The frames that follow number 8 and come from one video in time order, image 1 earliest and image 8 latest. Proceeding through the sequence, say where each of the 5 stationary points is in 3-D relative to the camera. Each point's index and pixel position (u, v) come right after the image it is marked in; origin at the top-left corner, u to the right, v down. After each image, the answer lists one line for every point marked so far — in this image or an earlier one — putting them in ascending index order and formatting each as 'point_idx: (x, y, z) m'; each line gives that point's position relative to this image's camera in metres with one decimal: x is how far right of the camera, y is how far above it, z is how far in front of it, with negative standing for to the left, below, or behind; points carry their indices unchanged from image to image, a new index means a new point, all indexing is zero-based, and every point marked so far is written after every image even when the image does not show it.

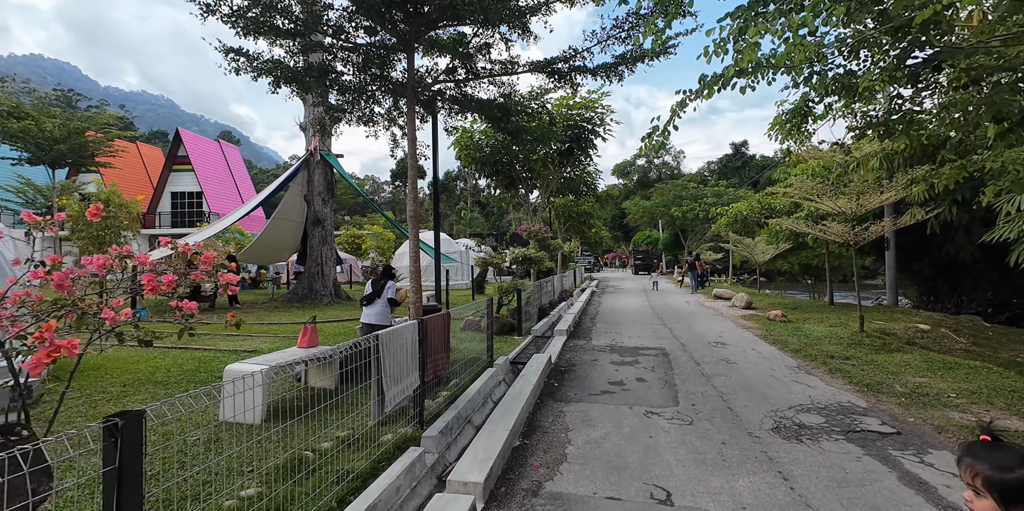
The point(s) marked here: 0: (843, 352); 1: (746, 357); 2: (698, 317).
0: (+4.9, -1.4, +6.9) m
1: (+3.4, -1.5, +6.7) m
2: (+4.5, -1.5, +11.2) m
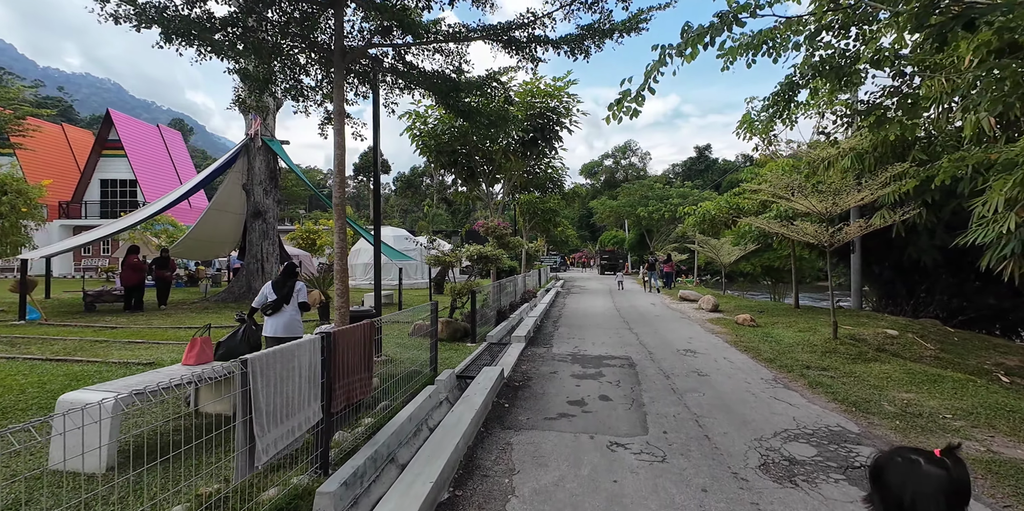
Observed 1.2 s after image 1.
0: (+4.2, -1.5, +6.4) m
1: (+2.7, -1.5, +6.1) m
2: (+3.5, -1.5, +10.7) m
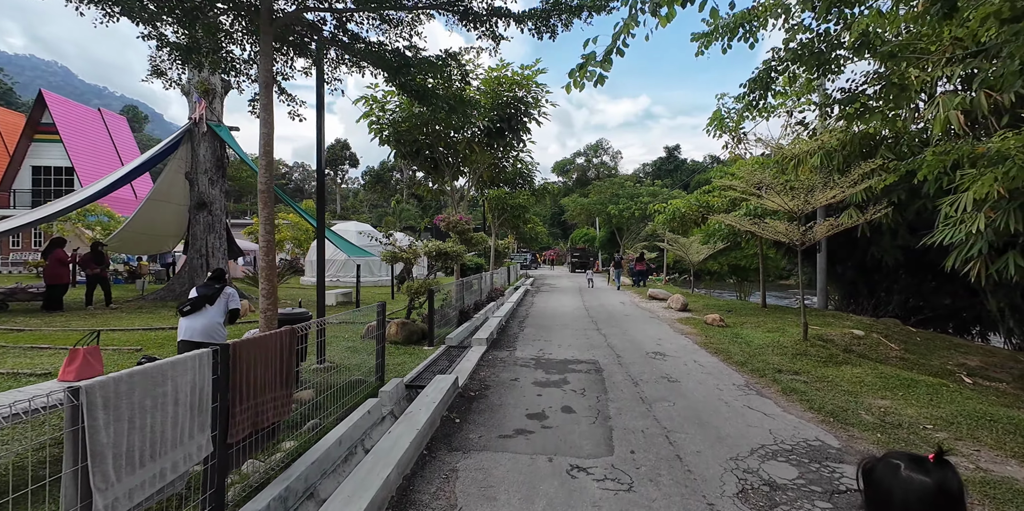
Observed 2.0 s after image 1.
0: (+3.7, -1.5, +6.2) m
1: (+2.2, -1.5, +5.8) m
2: (+2.7, -1.5, +10.4) m
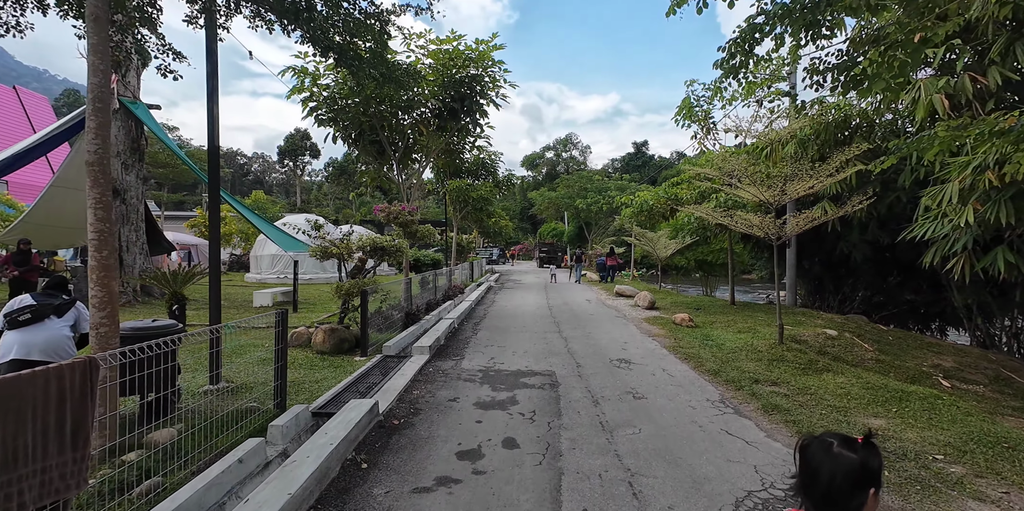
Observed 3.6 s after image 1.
0: (+3.0, -1.4, +5.5) m
1: (+1.6, -1.4, +5.0) m
2: (+1.8, -1.4, +9.7) m
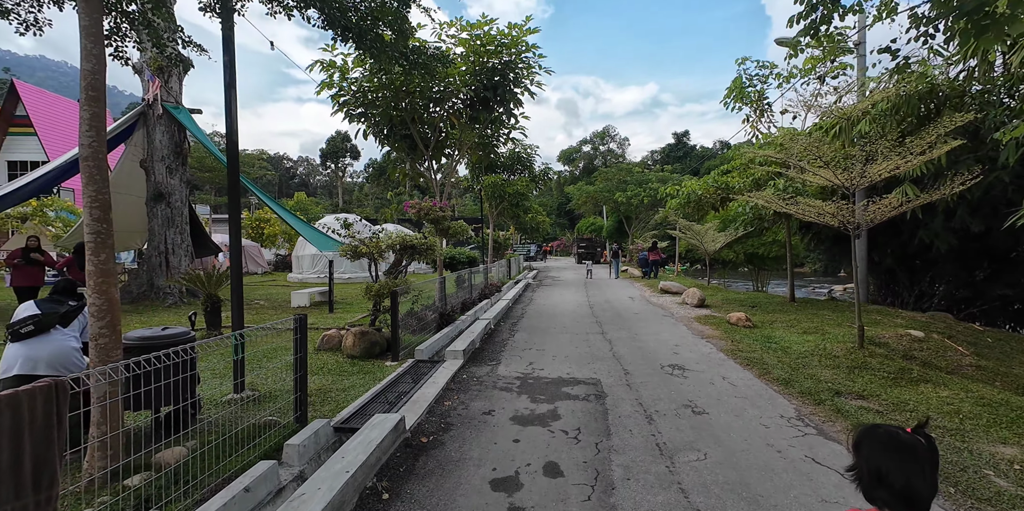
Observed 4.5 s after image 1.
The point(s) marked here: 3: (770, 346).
0: (+3.5, -1.3, +4.8) m
1: (+2.0, -1.4, +4.4) m
2: (+2.6, -1.3, +9.0) m
3: (+3.7, -1.3, +6.7) m
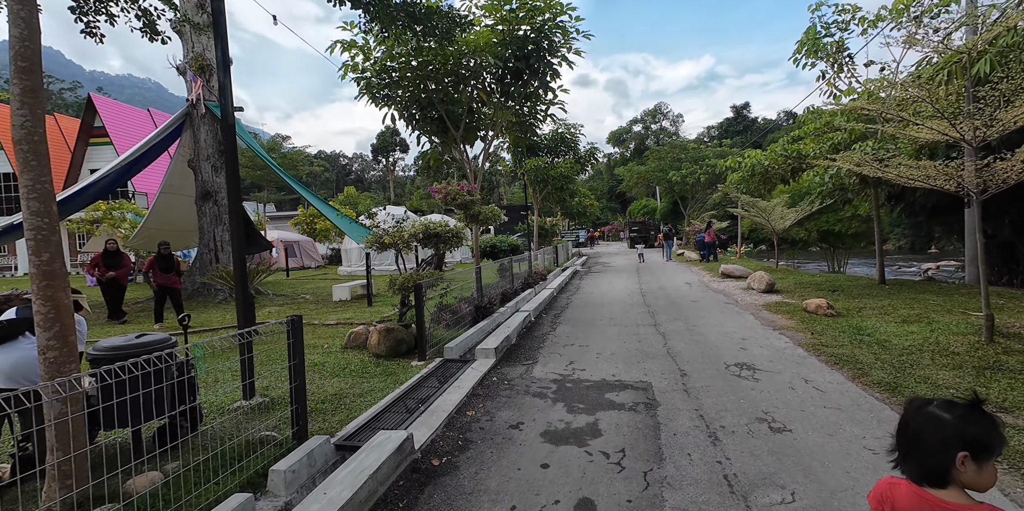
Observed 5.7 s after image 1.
0: (+3.7, -1.1, +3.8) m
1: (+2.2, -1.2, +3.5) m
2: (+3.3, -0.9, +8.1) m
3: (+4.2, -1.0, +5.6) m
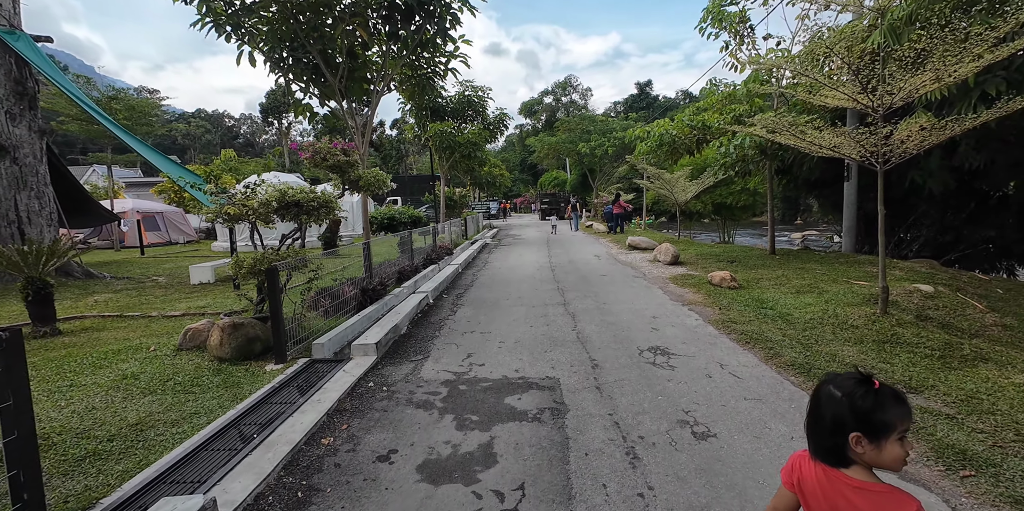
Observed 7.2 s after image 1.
0: (+2.9, -0.9, +3.6) m
1: (+1.4, -1.0, +3.1) m
2: (+1.7, -0.5, +7.7) m
3: (+3.0, -0.7, +5.5) m
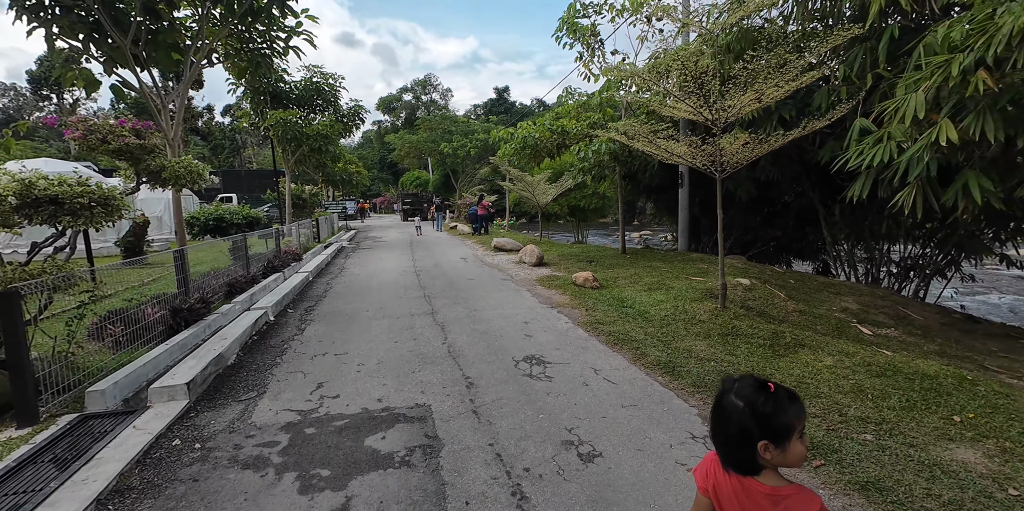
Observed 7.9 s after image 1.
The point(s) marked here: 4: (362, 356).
0: (+1.9, -0.9, +3.8) m
1: (+0.6, -1.0, +3.0) m
2: (-0.5, -0.5, +7.5) m
3: (+1.4, -0.7, +5.7) m
4: (-1.4, -0.9, +4.2) m
